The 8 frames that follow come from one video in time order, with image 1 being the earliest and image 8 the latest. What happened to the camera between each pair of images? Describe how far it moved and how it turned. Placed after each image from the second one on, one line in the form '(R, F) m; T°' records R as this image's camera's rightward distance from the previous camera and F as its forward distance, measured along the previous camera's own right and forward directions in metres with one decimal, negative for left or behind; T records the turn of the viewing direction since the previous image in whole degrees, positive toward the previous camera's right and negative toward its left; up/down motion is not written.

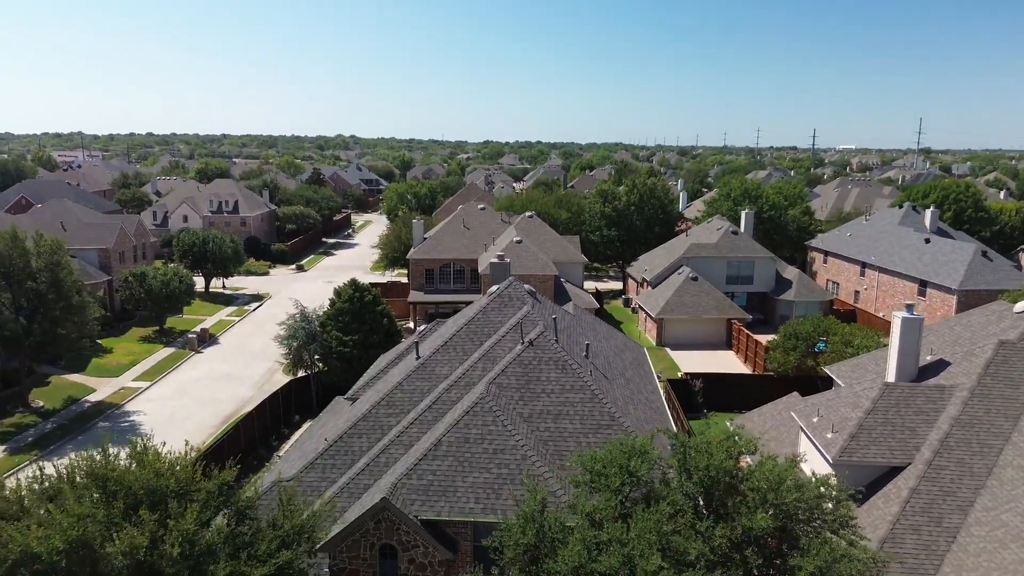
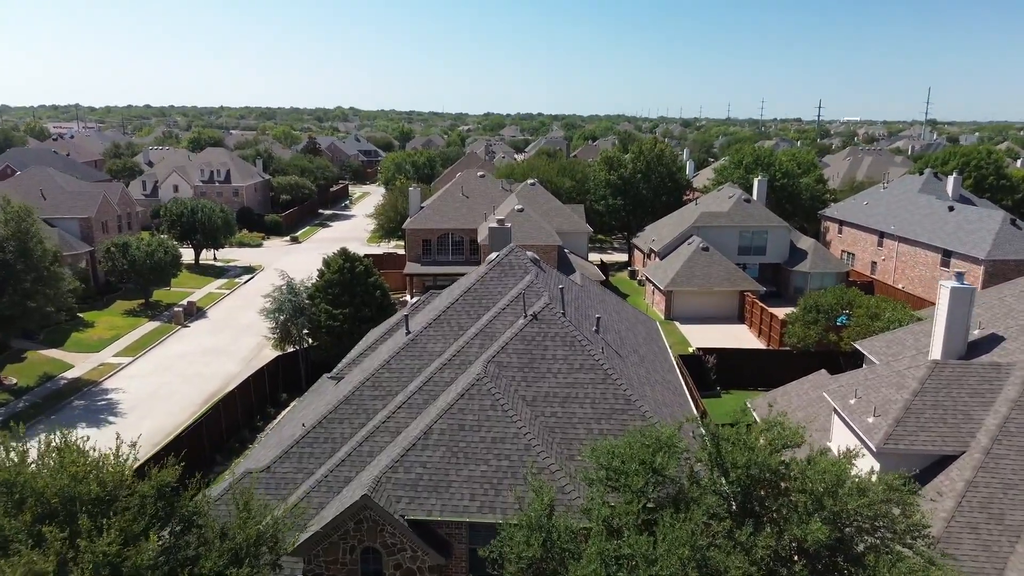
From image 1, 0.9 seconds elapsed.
(0.0, +2.3) m; 0°
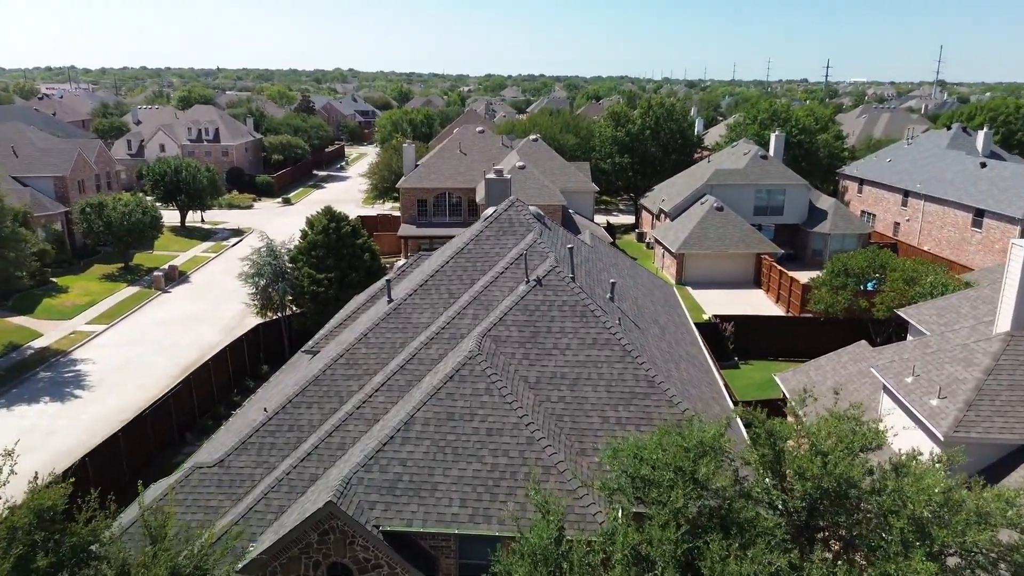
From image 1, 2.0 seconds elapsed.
(0.0, +2.8) m; 0°
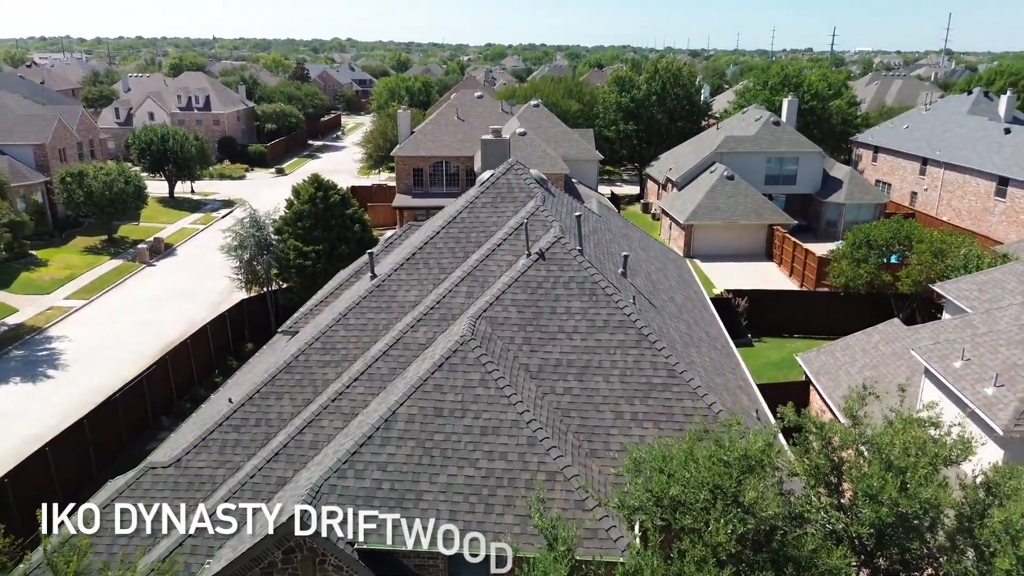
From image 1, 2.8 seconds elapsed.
(0.0, +1.9) m; 0°
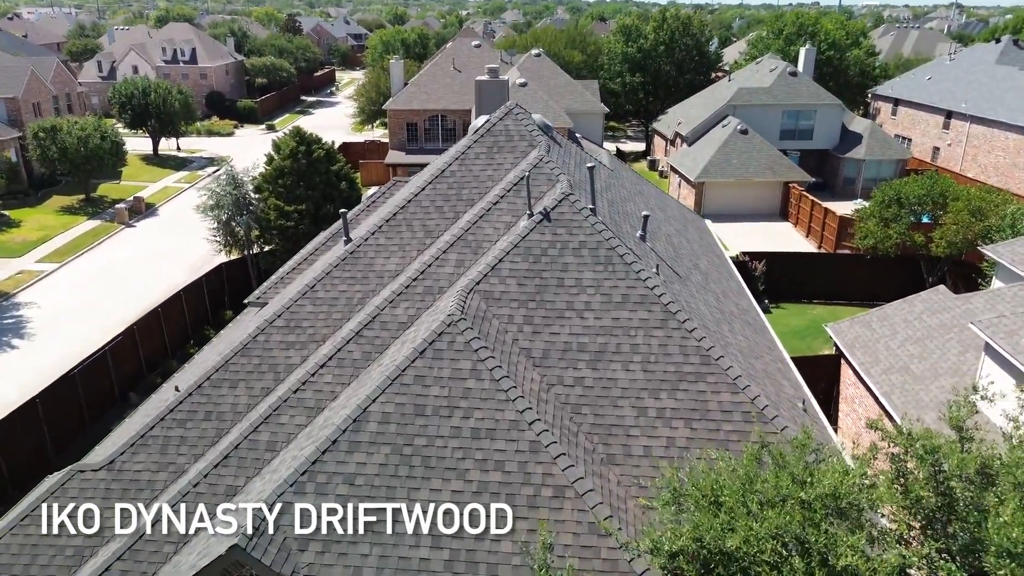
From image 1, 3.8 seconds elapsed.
(0.0, +2.1) m; 0°
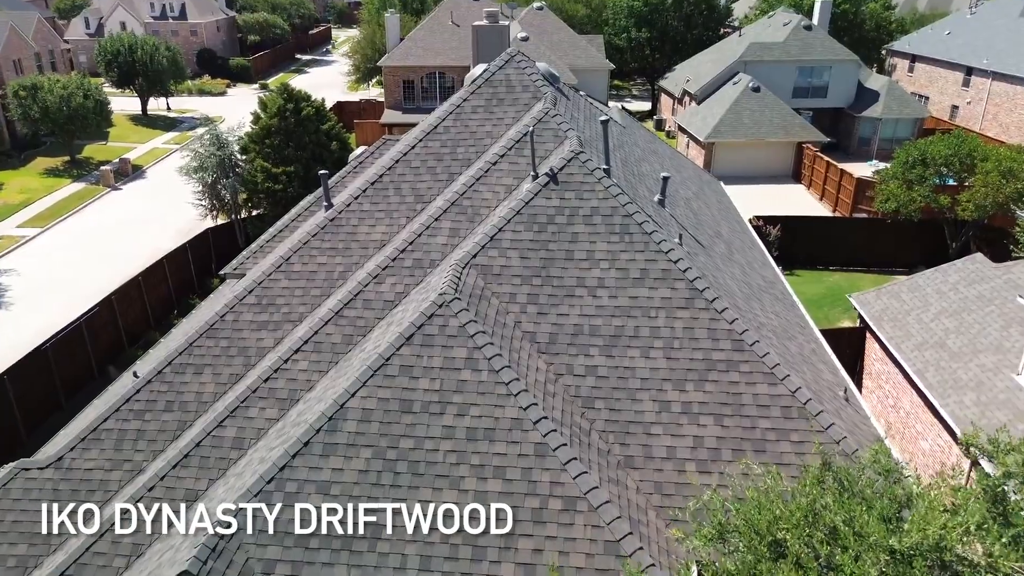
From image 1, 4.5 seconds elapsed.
(0.0, +1.3) m; 0°
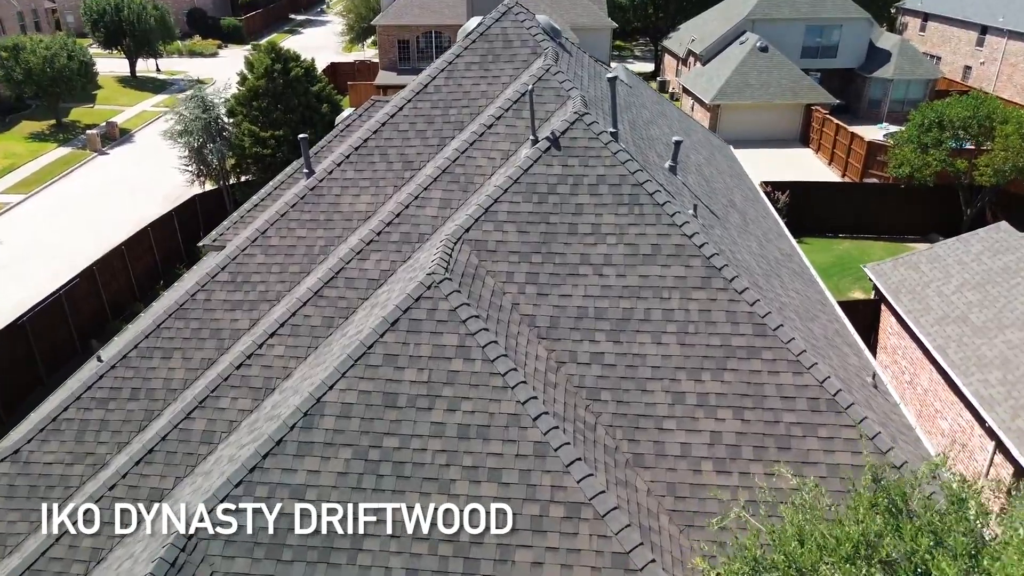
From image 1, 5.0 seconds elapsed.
(0.0, +0.8) m; 0°
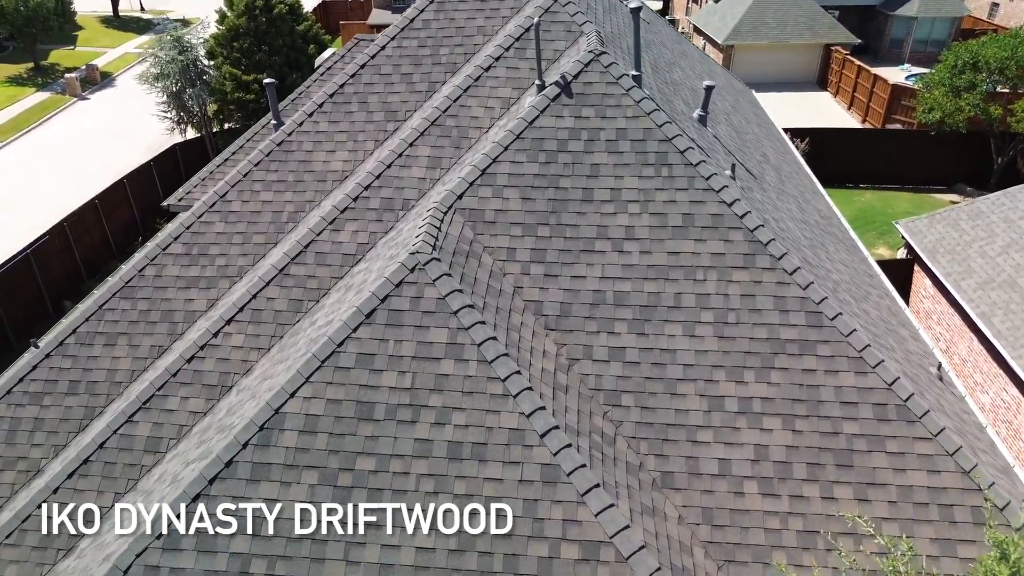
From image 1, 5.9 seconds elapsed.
(0.0, +1.3) m; 0°
